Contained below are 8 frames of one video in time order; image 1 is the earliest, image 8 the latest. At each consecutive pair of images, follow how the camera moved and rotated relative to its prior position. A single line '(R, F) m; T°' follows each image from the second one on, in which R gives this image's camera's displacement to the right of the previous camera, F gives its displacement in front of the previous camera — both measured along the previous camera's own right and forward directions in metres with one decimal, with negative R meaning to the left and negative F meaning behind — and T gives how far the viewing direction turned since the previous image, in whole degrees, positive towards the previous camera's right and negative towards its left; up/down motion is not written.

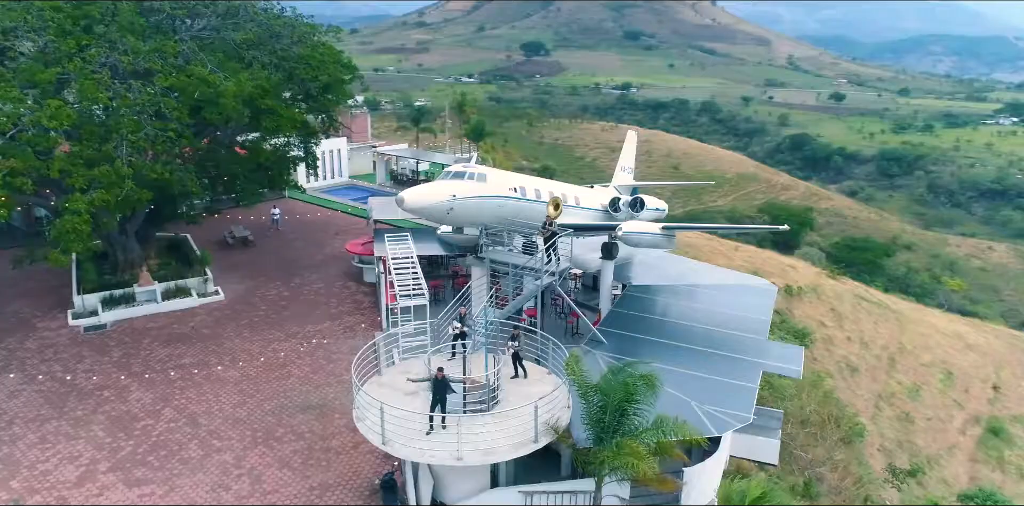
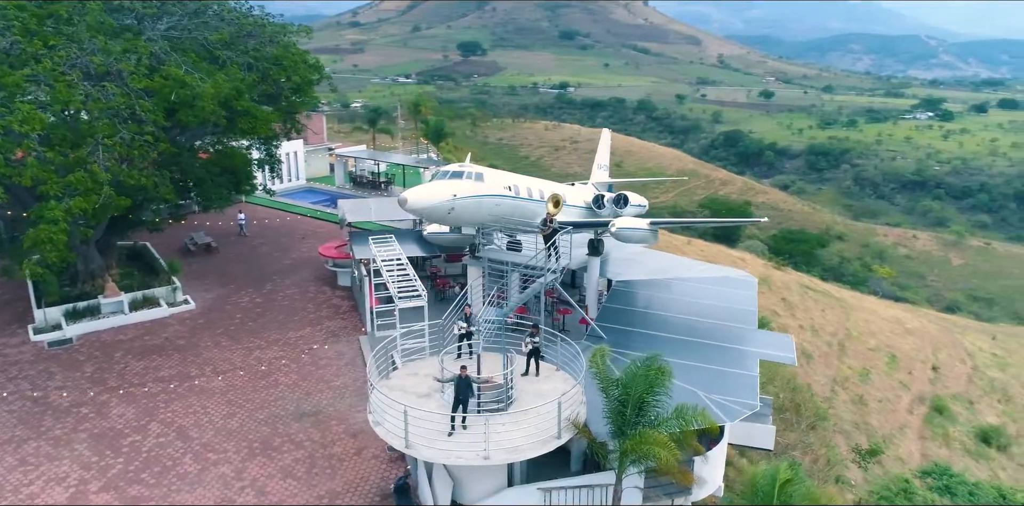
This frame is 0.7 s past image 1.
(-1.4, 0.0) m; +5°
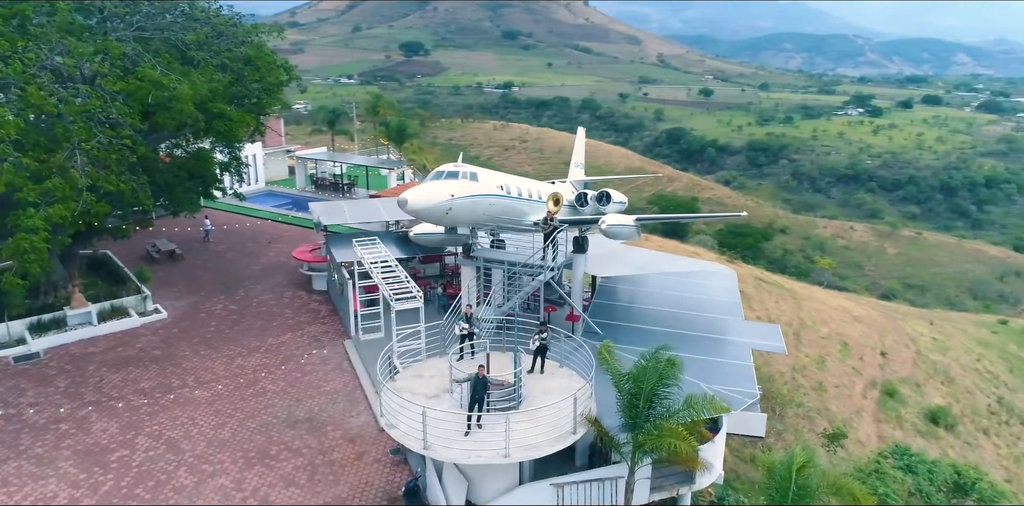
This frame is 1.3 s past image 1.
(-1.2, 0.0) m; +4°
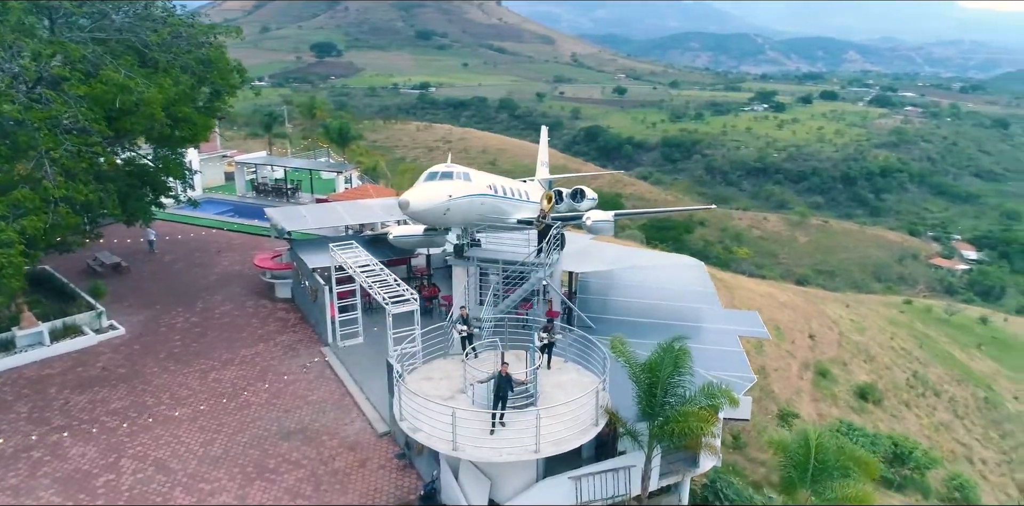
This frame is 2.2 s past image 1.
(-1.9, 0.0) m; +6°
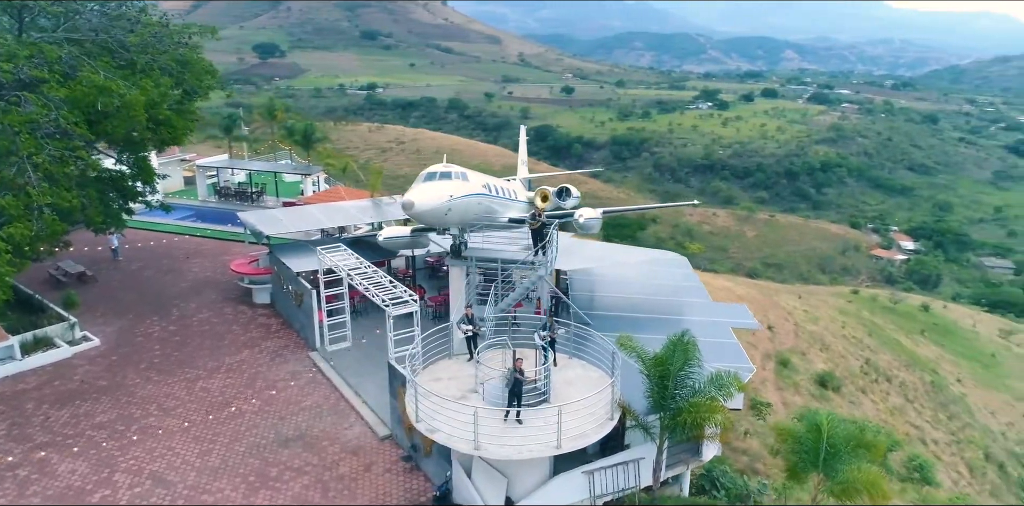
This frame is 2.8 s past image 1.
(-1.2, 0.0) m; +4°
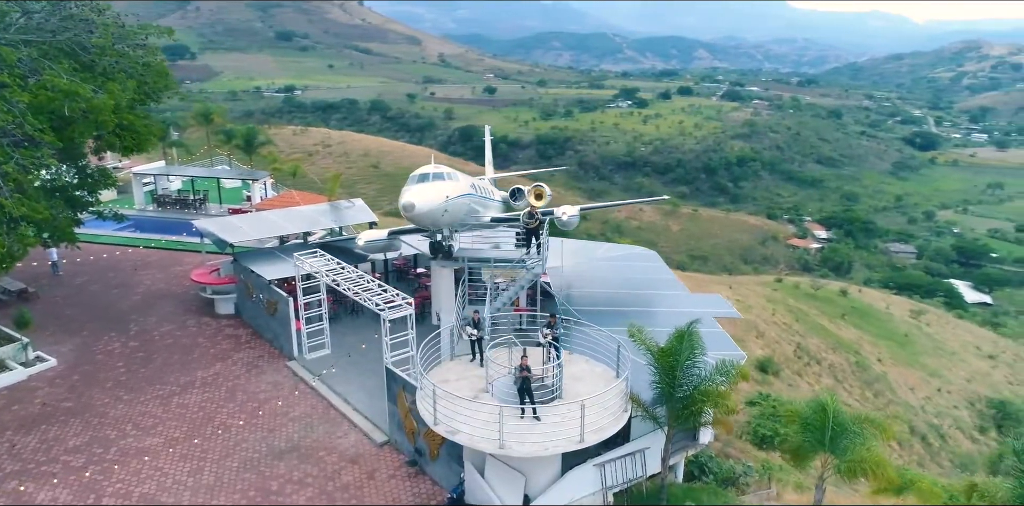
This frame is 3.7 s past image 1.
(-1.7, 0.0) m; +6°
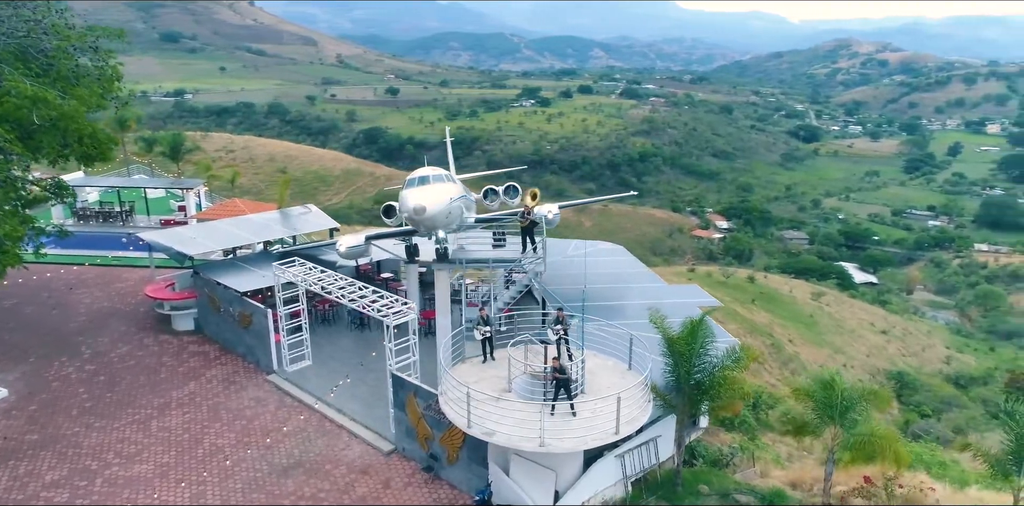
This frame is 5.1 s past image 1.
(-2.3, +0.1) m; +7°
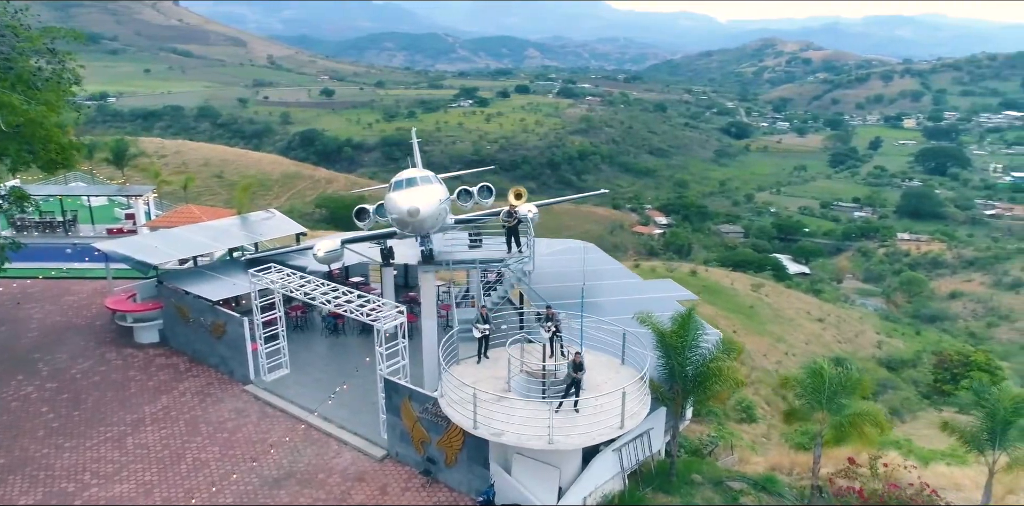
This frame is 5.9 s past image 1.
(-1.2, 0.0) m; +5°
